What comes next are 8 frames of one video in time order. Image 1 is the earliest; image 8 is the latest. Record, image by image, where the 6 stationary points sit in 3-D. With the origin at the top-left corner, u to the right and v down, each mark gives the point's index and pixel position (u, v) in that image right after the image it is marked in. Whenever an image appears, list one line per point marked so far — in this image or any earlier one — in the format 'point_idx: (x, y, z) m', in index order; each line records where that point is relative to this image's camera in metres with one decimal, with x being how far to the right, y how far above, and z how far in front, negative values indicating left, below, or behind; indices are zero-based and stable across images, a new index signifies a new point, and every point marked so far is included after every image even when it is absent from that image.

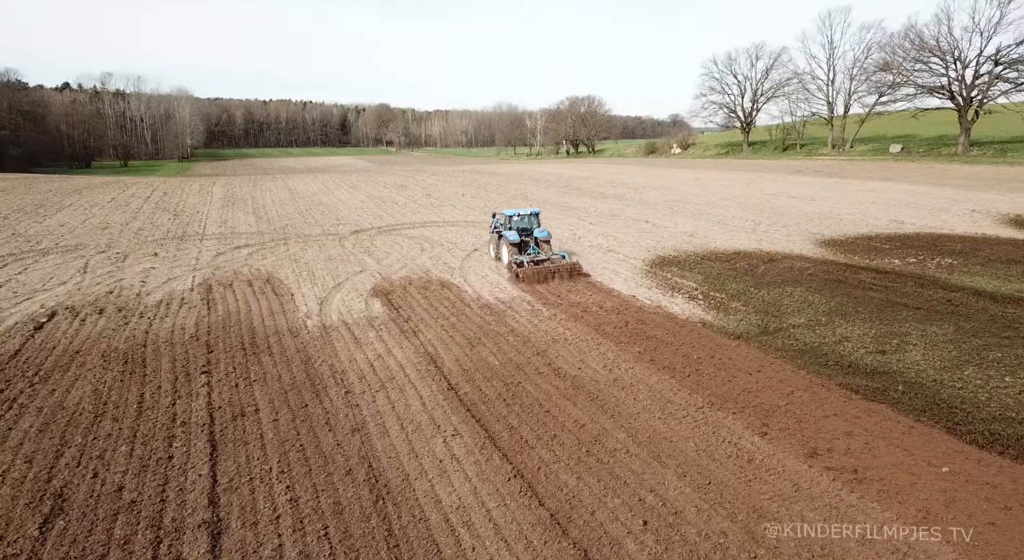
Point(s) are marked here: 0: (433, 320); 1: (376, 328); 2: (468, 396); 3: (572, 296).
0: (-1.3, -0.7, +9.1) m
1: (-2.3, -0.8, +8.9) m
2: (-0.5, -1.3, +5.7) m
3: (+1.3, -0.3, +10.5) m
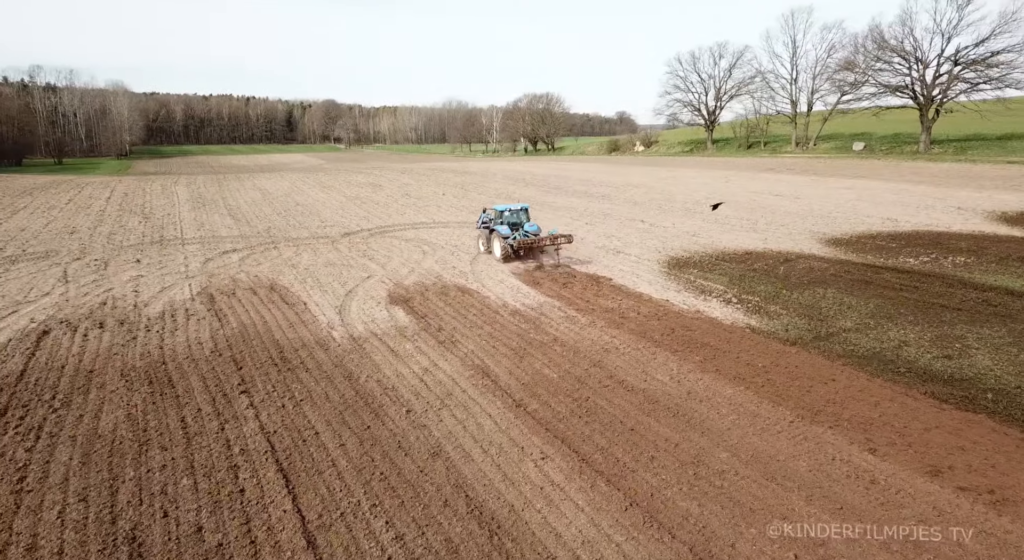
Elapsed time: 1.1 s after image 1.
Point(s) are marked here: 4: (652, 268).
0: (-0.7, -0.9, +8.8) m
1: (-1.7, -1.0, +8.6) m
2: (+0.3, -1.4, +5.5) m
3: (+1.9, -0.4, +10.4) m
4: (+3.9, +0.4, +13.9) m
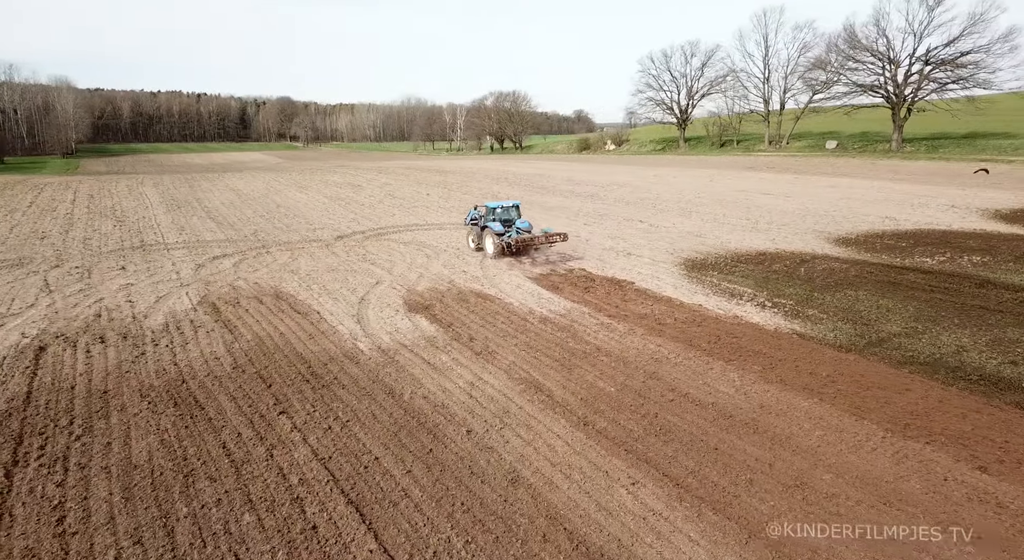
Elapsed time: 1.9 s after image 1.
0: (-0.1, -1.0, +8.5) m
1: (-1.1, -1.1, +8.2) m
2: (+1.0, -1.6, +5.2) m
3: (+2.4, -0.5, +10.2) m
4: (+4.3, +0.3, +13.8) m
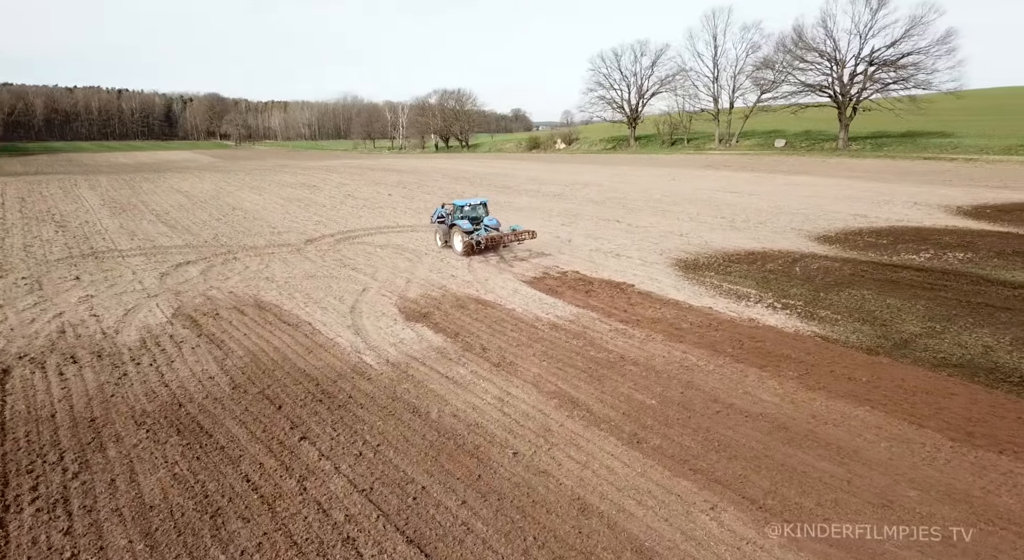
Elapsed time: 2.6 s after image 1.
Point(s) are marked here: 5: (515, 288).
0: (+0.2, -1.1, +8.2) m
1: (-0.8, -1.3, +7.8) m
2: (+1.5, -1.7, +4.9) m
3: (+2.5, -0.6, +10.0) m
4: (+4.2, +0.3, +13.7) m
5: (+0.1, -0.2, +12.9) m
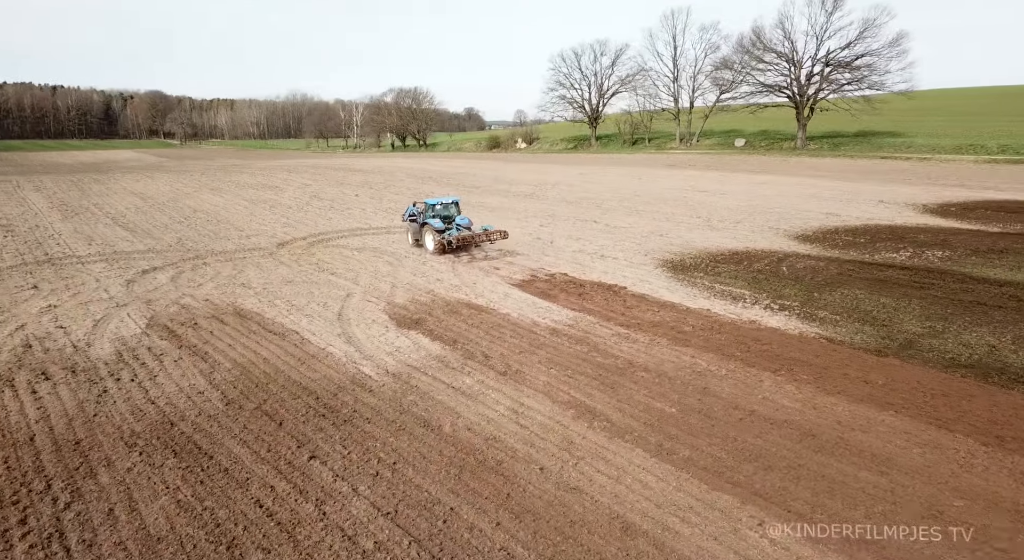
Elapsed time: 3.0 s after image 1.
0: (+0.2, -1.2, +8.0) m
1: (-0.7, -1.4, +7.6) m
2: (+1.8, -1.7, +4.8) m
3: (+2.5, -0.6, +9.9) m
4: (+3.9, +0.2, +13.7) m
5: (-0.2, -0.3, +12.7) m
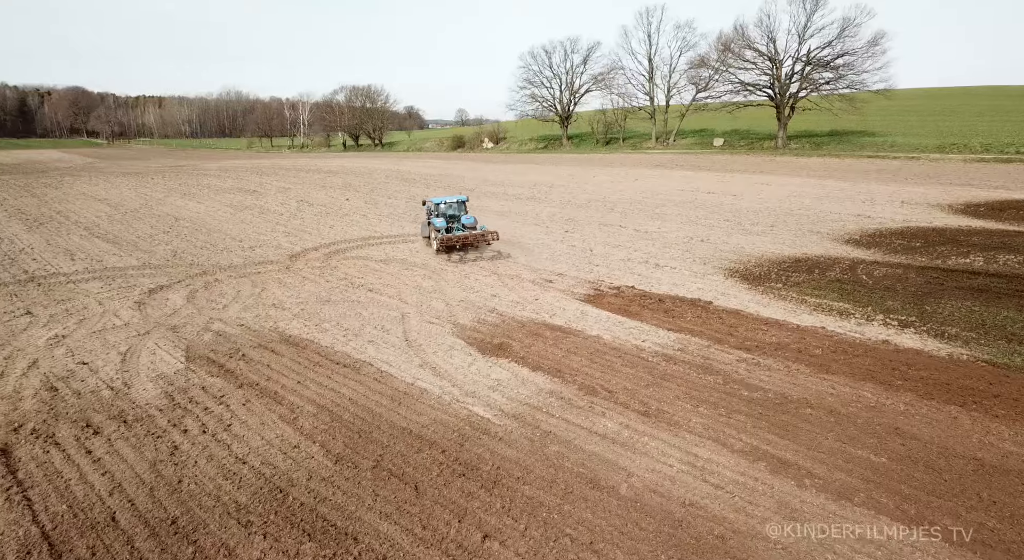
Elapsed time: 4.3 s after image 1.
0: (+2.0, -1.5, +7.2) m
1: (+1.1, -1.7, +6.7) m
2: (+3.7, -2.0, +4.1) m
3: (+4.2, -0.9, +9.2) m
4: (+5.5, -0.1, +13.0) m
5: (+1.5, -0.7, +11.9) m
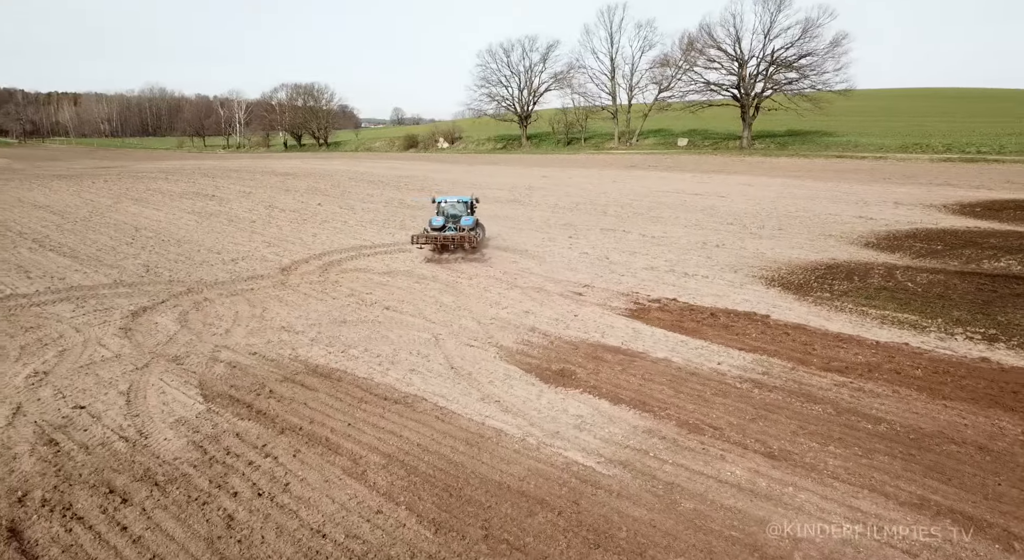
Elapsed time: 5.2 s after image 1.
0: (+3.3, -1.8, +6.5) m
1: (+2.4, -2.1, +6.1) m
2: (+5.1, -2.3, +3.5) m
3: (+5.3, -1.2, +8.7) m
4: (+6.4, -0.3, +12.6) m
5: (+2.4, -1.0, +11.2) m
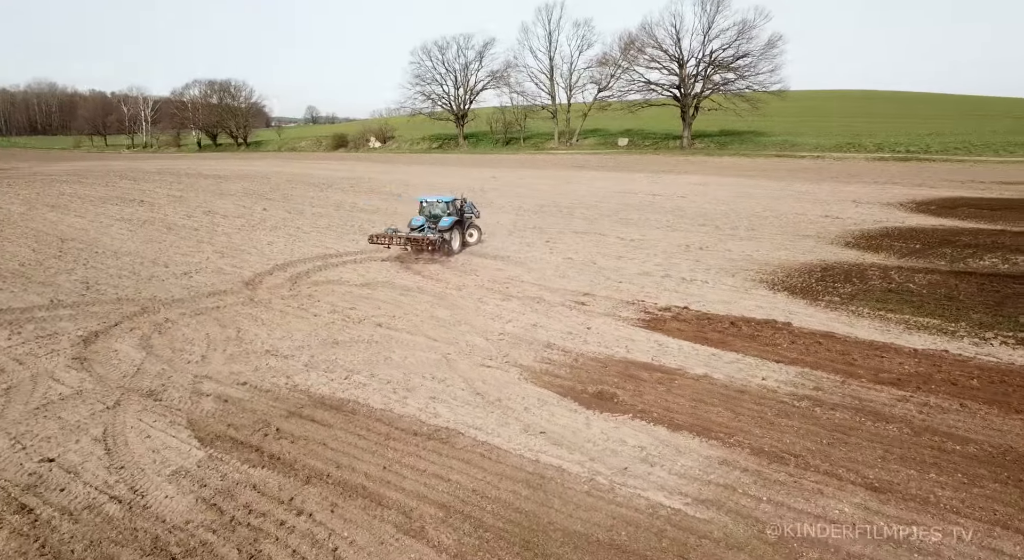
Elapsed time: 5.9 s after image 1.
0: (+4.1, -2.1, +6.2) m
1: (+3.3, -2.3, +5.7) m
2: (+6.2, -2.4, +3.4) m
3: (+5.9, -1.3, +8.5) m
4: (+6.6, -0.4, +12.5) m
5: (+2.8, -1.2, +10.8) m
